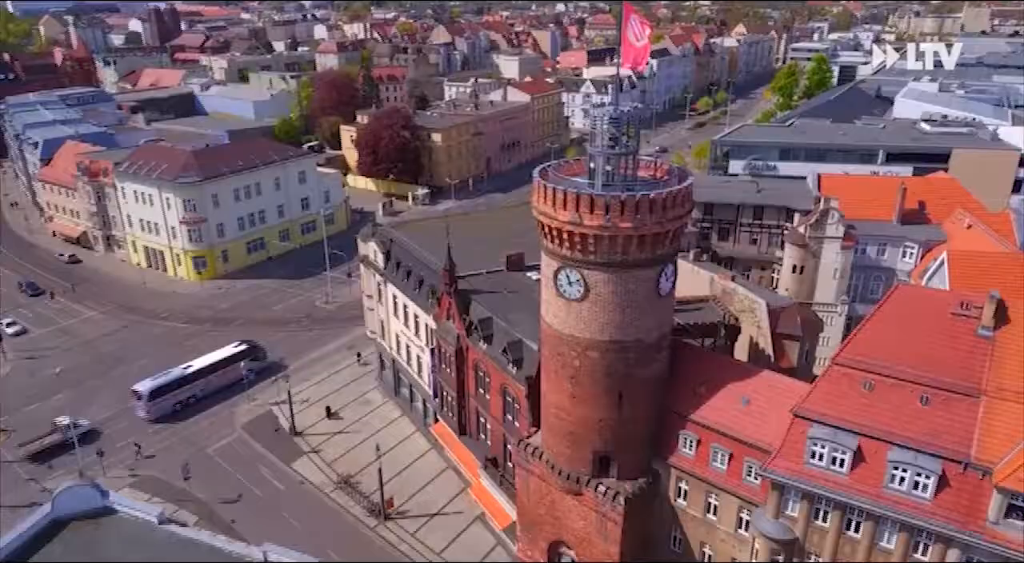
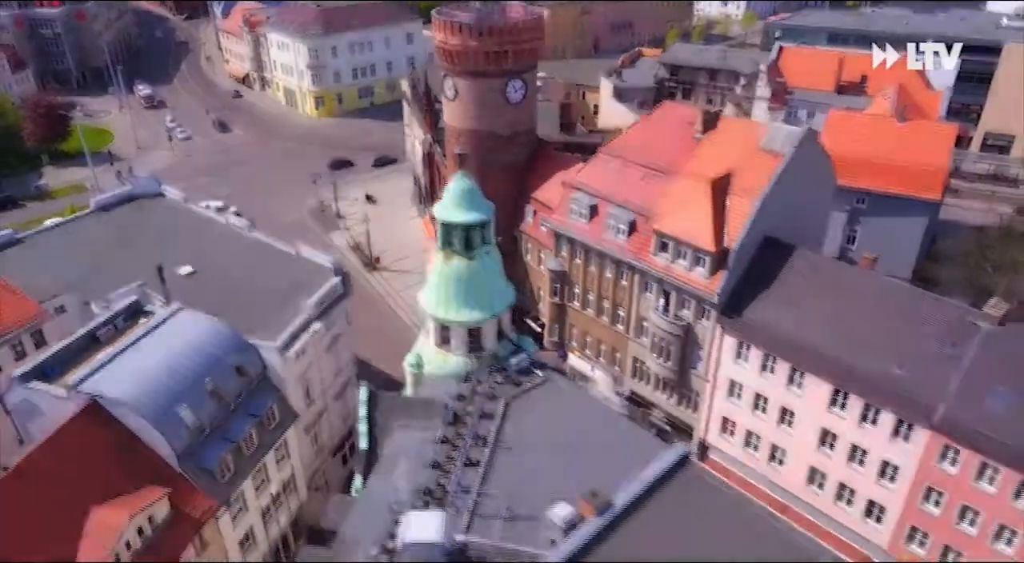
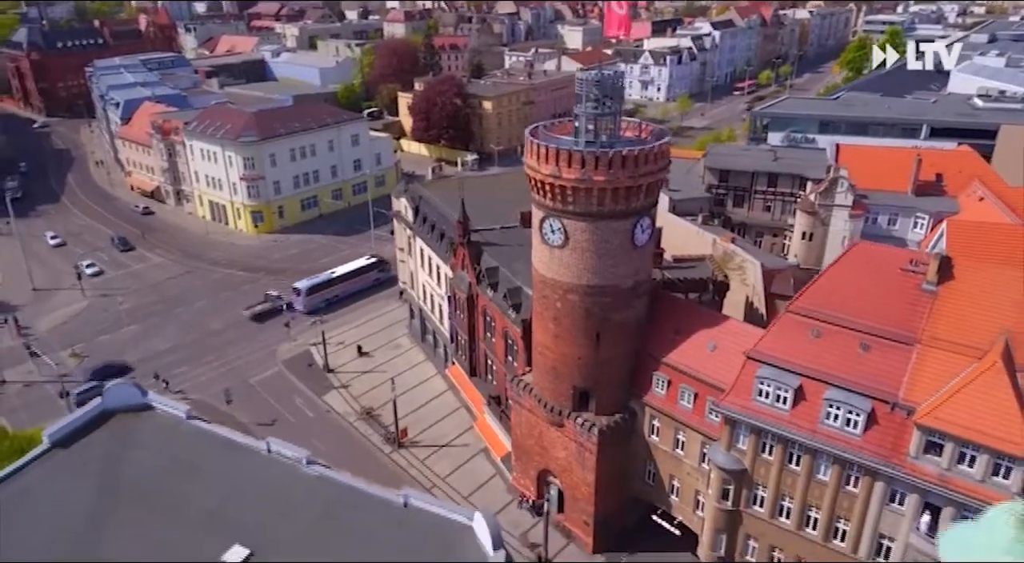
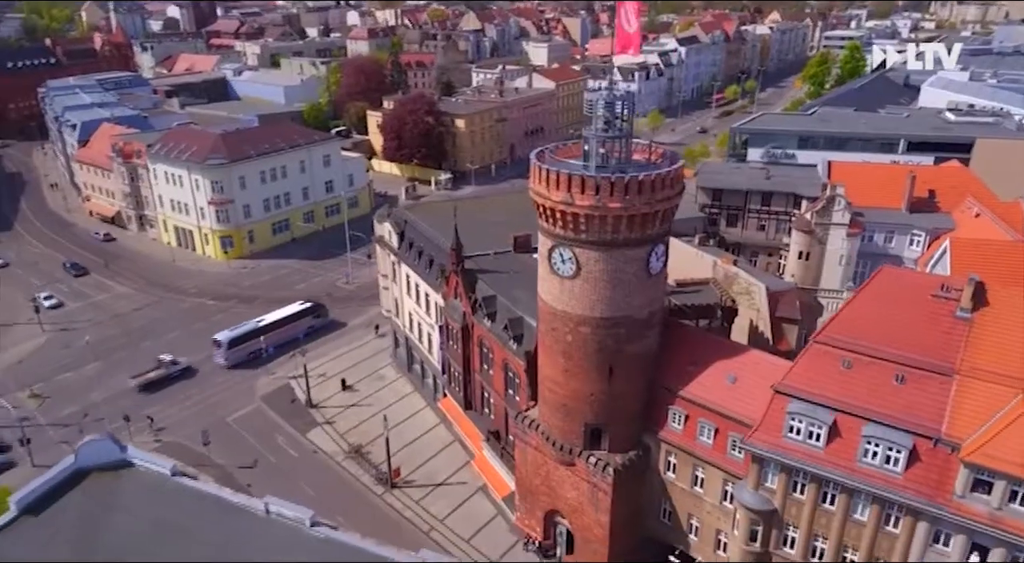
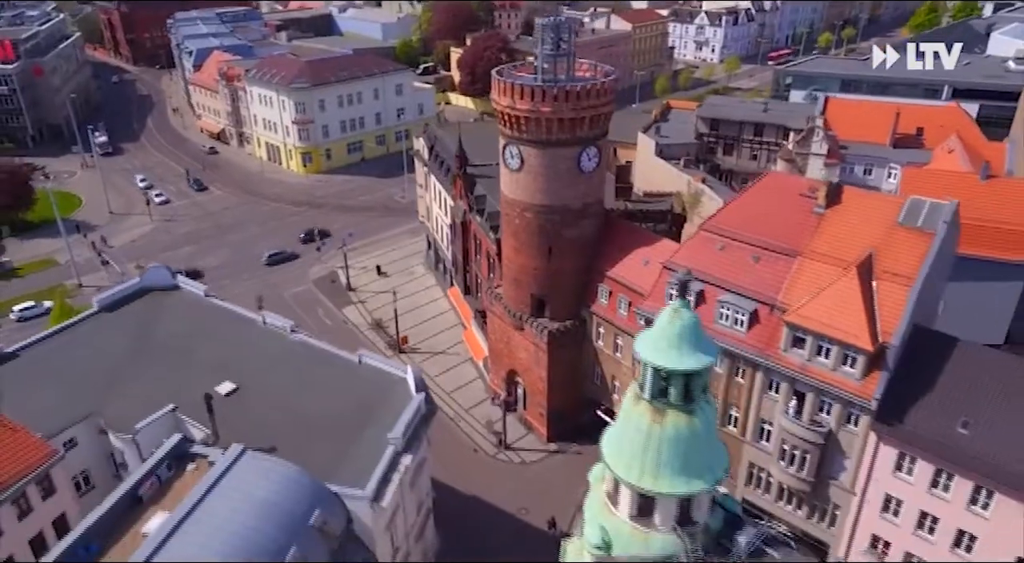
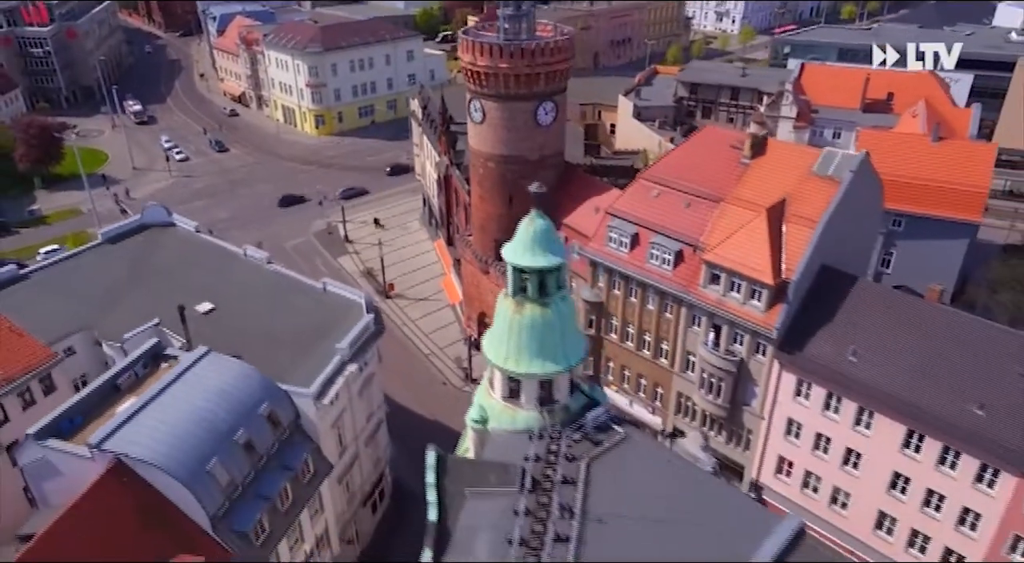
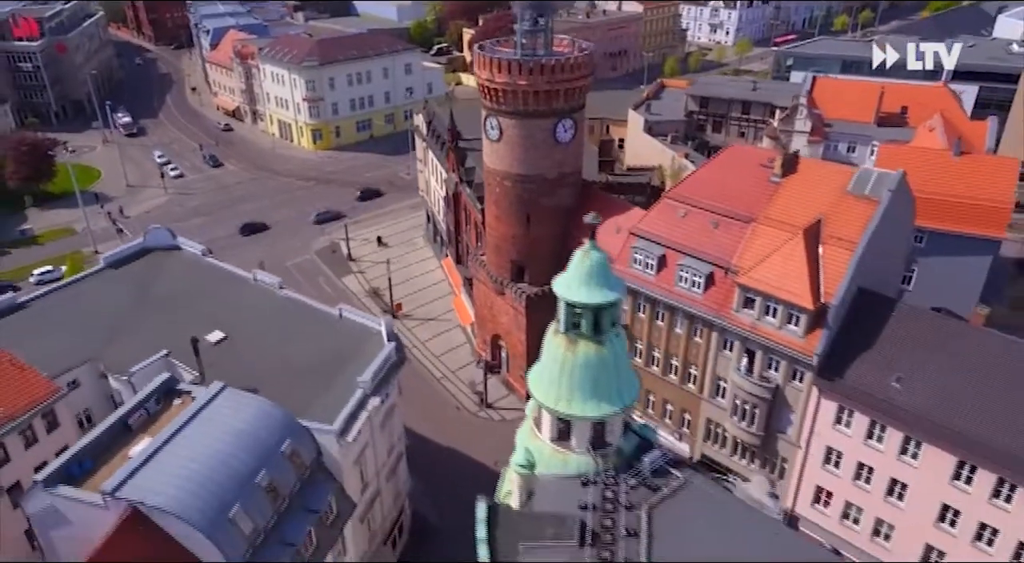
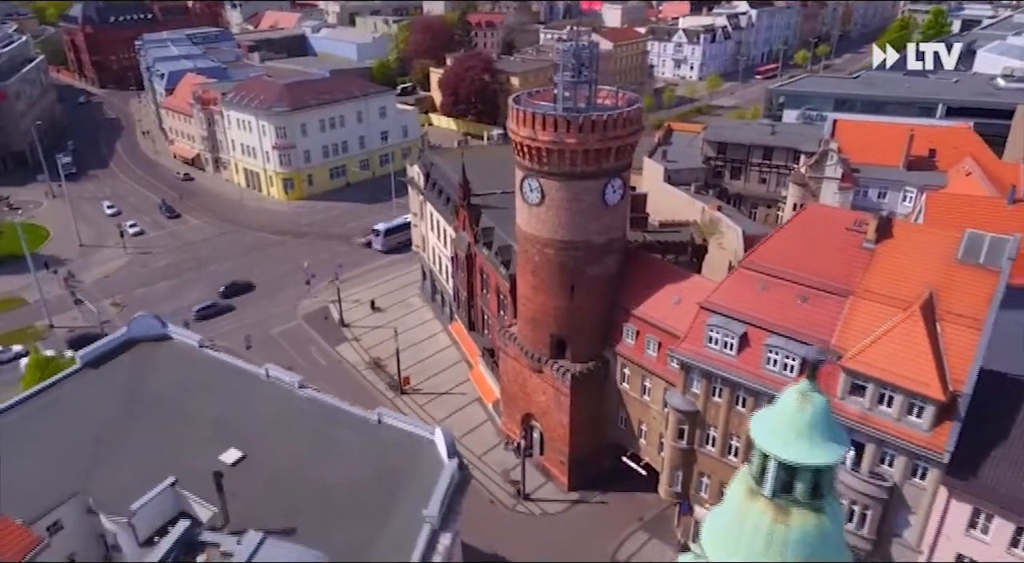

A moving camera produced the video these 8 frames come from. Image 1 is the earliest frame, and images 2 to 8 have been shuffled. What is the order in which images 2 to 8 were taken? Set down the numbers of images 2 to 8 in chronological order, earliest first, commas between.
4, 3, 8, 5, 7, 6, 2
